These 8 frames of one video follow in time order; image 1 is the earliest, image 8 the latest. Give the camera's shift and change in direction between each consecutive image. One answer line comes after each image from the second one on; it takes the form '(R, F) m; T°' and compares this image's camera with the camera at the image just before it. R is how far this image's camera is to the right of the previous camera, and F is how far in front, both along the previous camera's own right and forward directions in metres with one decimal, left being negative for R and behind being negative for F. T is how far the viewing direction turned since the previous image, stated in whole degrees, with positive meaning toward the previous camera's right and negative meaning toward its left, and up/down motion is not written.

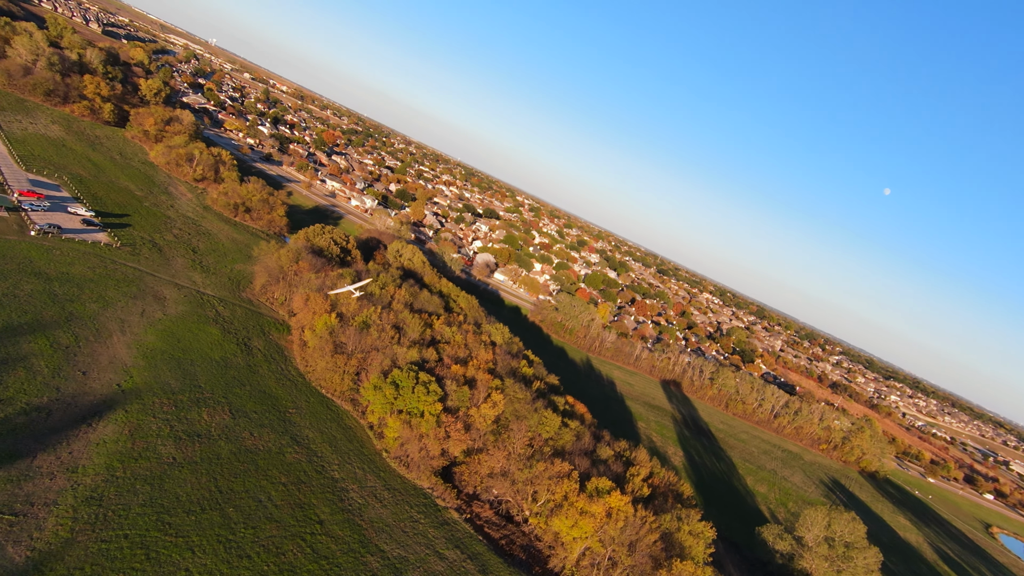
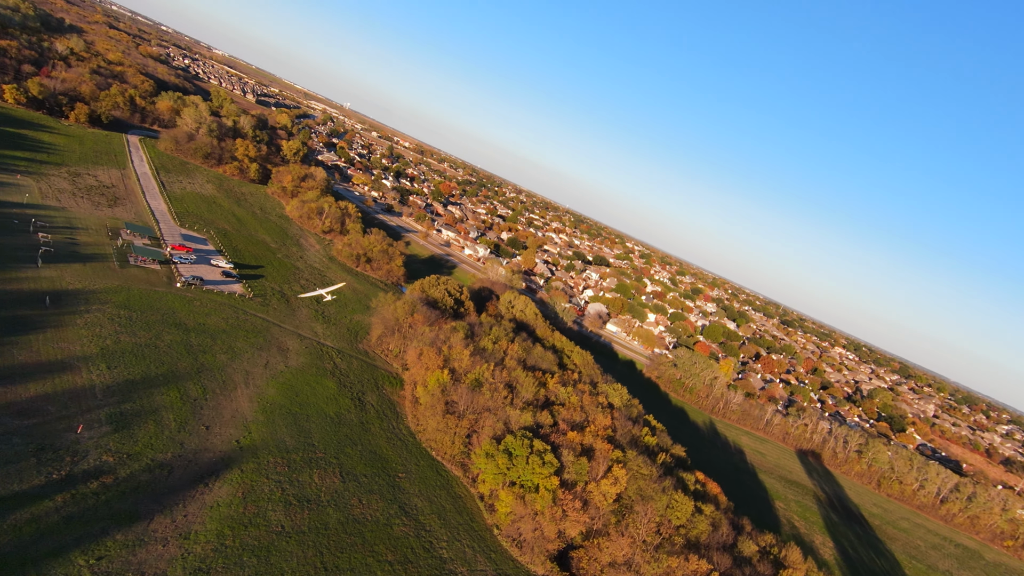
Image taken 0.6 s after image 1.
(-0.9, +2.3) m; -11°
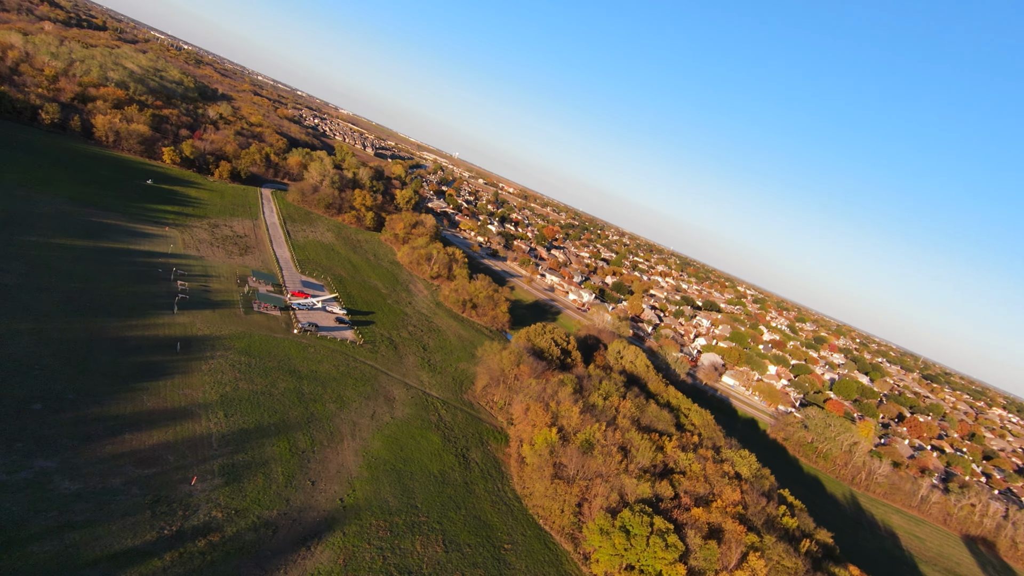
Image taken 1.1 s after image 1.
(-0.7, +1.9) m; -10°
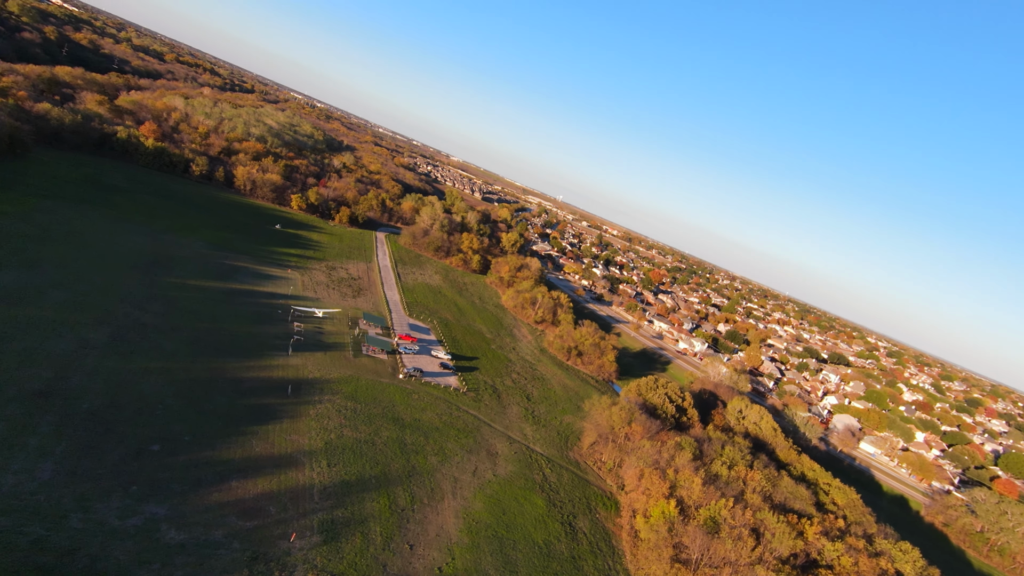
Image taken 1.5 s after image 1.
(-0.7, +2.0) m; -10°
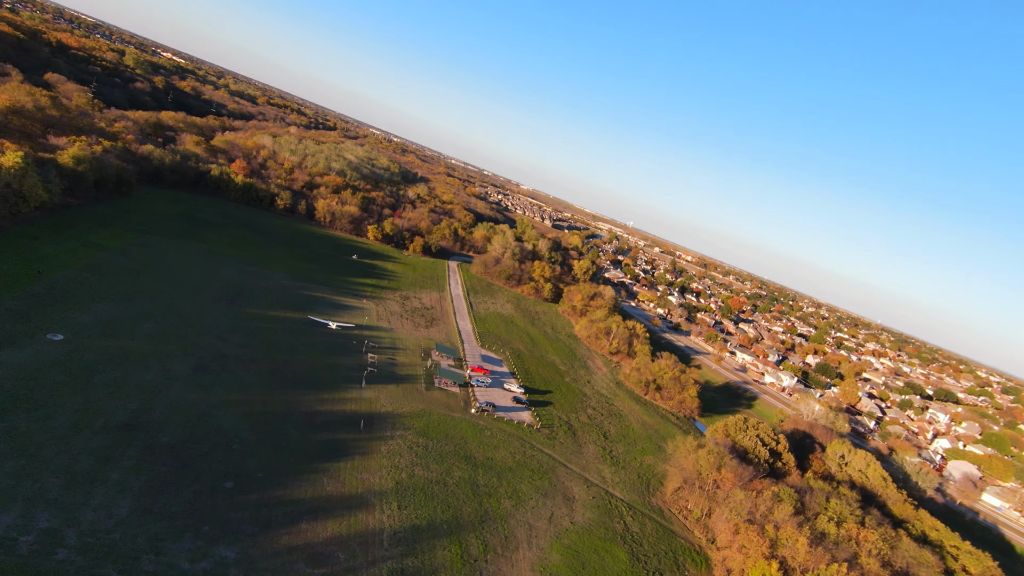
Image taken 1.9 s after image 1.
(-0.4, +1.5) m; -7°
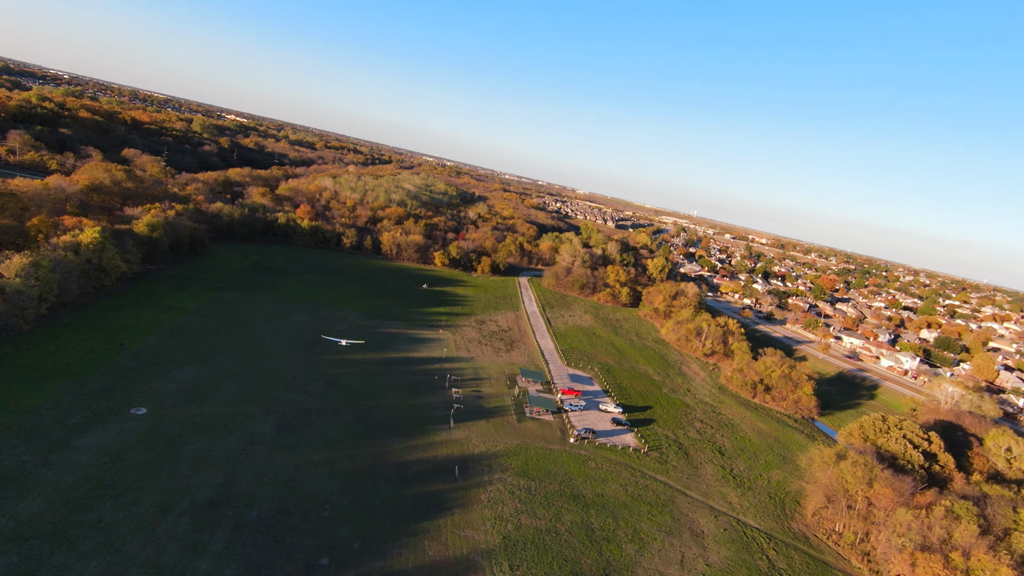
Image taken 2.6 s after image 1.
(-1.0, +3.0) m; -7°
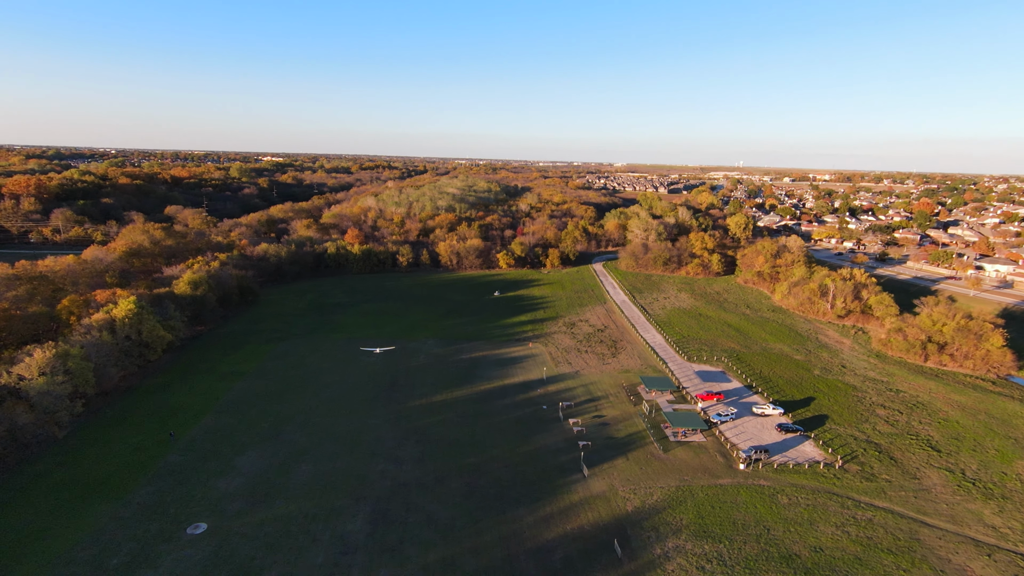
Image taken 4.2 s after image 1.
(-2.8, +7.5) m; -5°
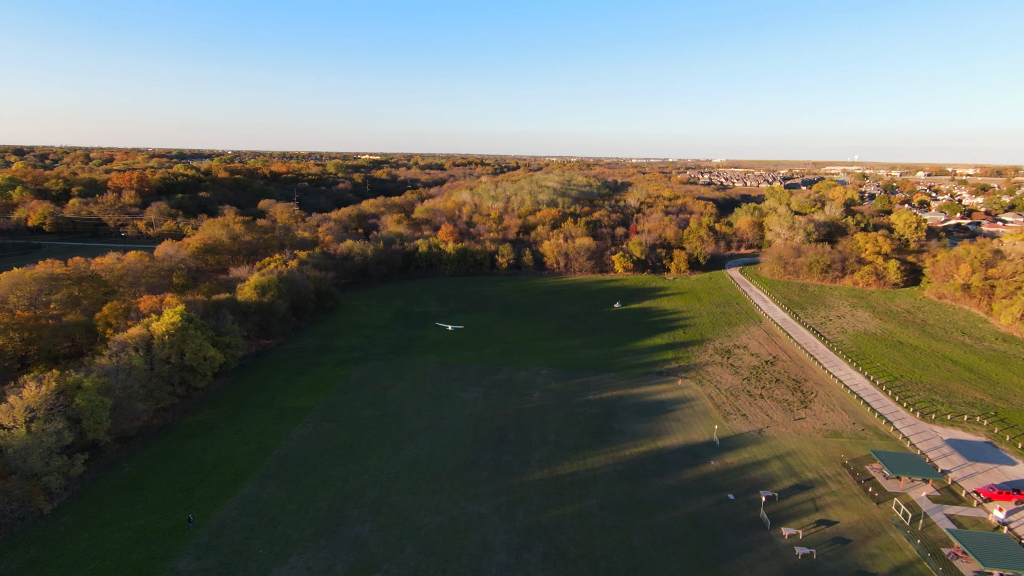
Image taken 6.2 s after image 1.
(-3.2, +10.2) m; -9°
